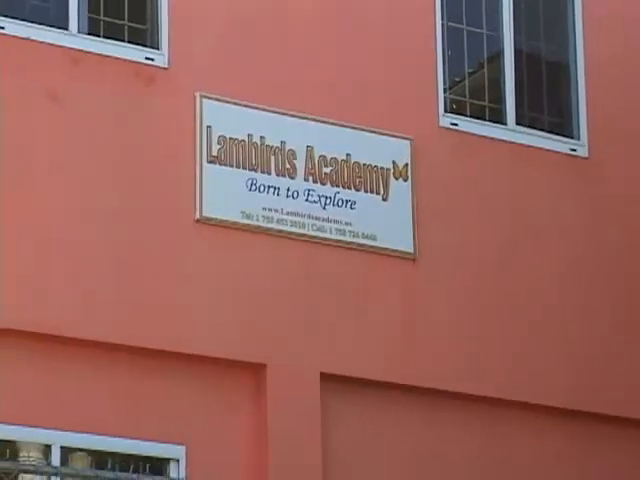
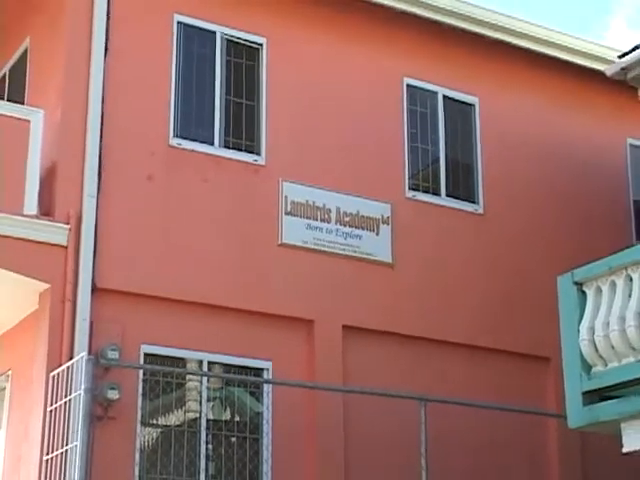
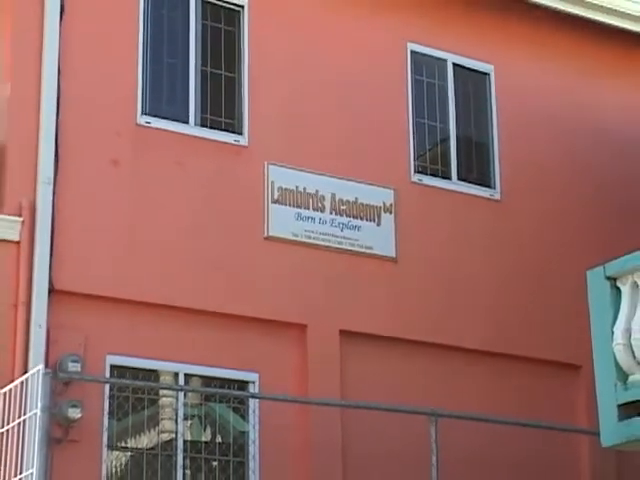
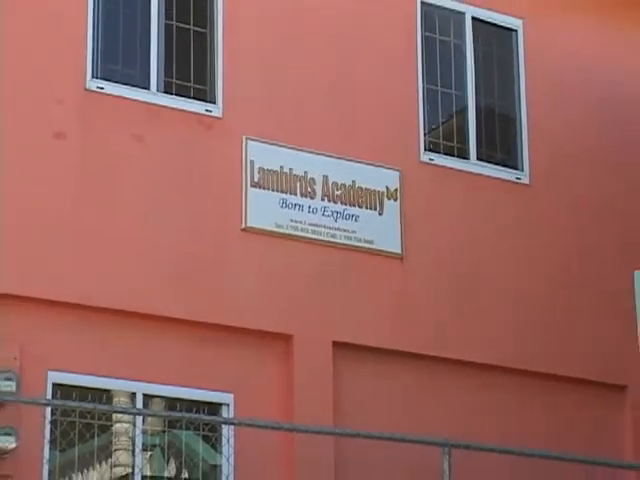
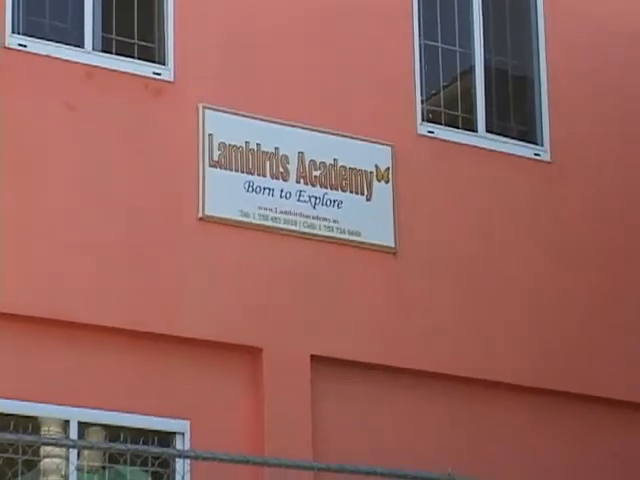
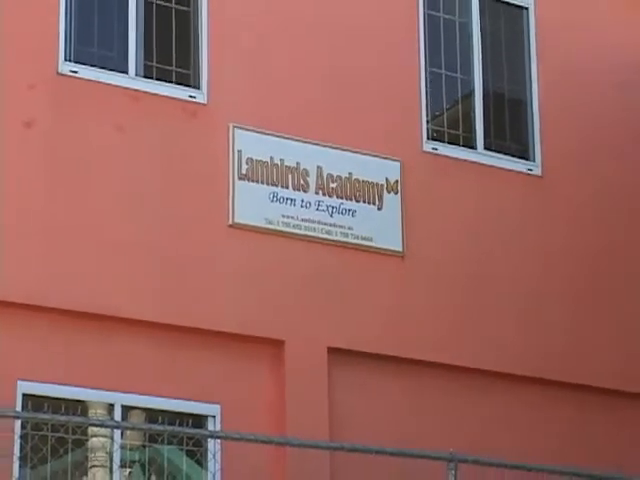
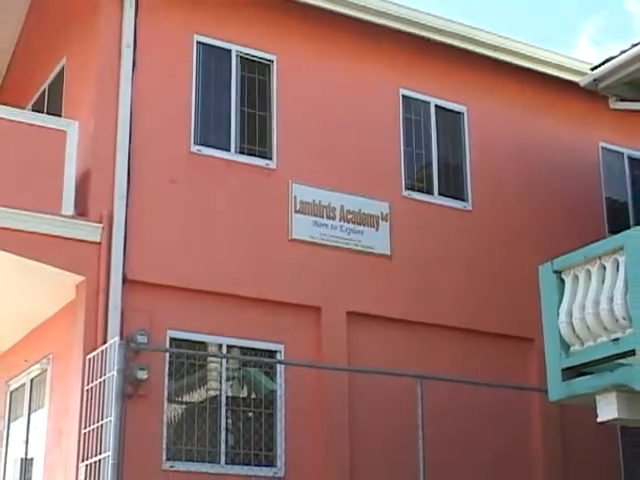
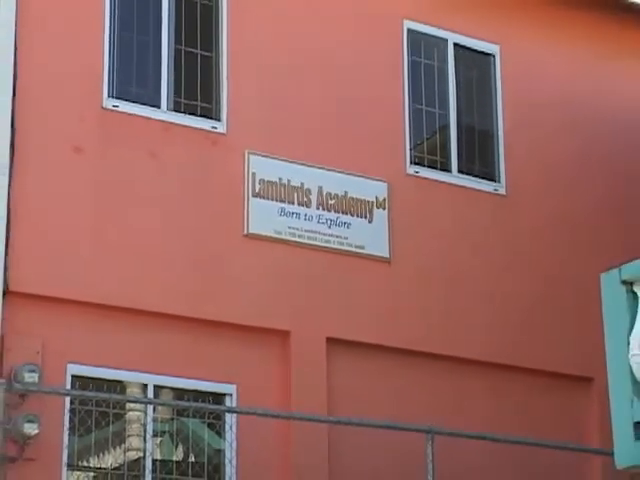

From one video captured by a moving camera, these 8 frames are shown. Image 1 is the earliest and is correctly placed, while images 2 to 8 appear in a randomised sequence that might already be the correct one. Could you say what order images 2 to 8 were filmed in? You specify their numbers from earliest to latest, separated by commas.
5, 6, 4, 8, 3, 2, 7
